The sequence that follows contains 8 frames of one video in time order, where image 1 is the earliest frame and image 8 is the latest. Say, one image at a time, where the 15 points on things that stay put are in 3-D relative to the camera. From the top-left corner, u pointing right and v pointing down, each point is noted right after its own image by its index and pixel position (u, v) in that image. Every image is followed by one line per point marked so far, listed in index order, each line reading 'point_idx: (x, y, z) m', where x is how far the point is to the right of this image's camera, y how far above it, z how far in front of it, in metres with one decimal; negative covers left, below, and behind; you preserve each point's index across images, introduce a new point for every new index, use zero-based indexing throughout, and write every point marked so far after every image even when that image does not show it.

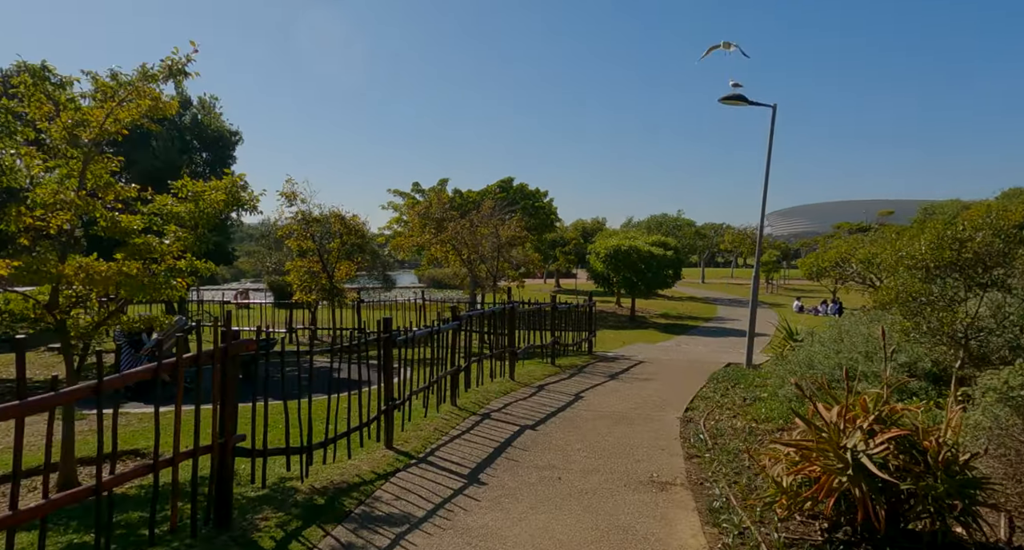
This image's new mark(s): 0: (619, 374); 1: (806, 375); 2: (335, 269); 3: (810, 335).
0: (+1.9, -1.8, +12.8) m
1: (+3.7, -1.3, +8.9) m
2: (-3.8, +0.1, +15.4) m
3: (+4.6, -0.9, +11.0) m
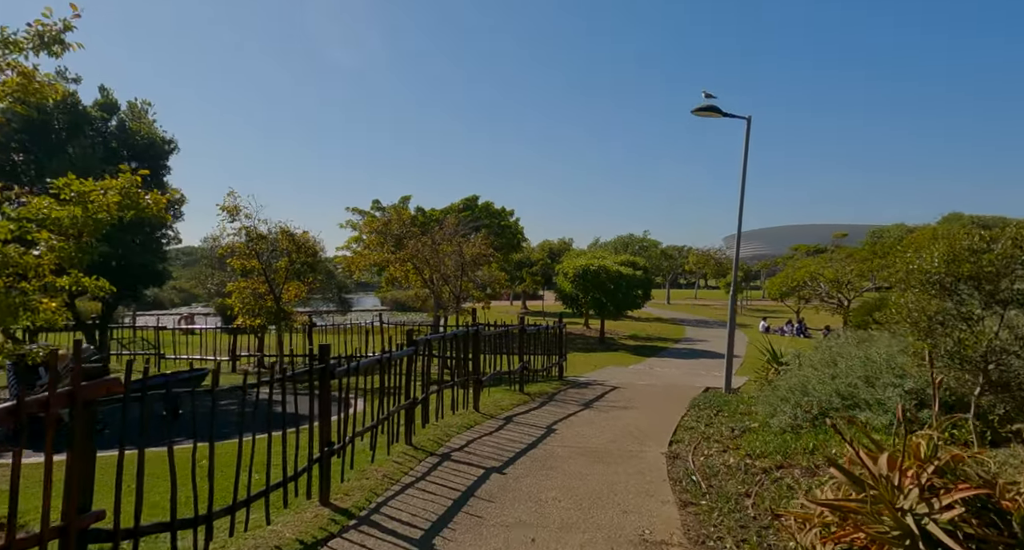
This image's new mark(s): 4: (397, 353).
0: (+1.3, -2.1, +11.8) m
1: (+3.3, -1.5, +8.1) m
2: (-4.5, -0.3, +14.2) m
3: (+4.1, -1.2, +10.1) m
4: (-1.3, -0.9, +8.1) m
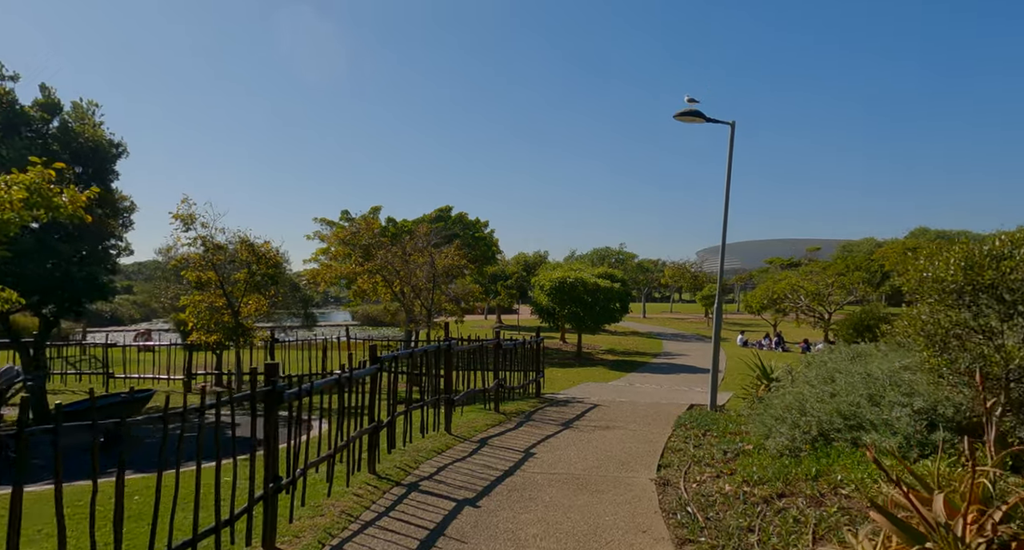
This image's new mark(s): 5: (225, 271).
0: (+0.9, -2.3, +11.2) m
1: (+3.0, -1.6, +7.5) m
2: (-5.0, -0.6, +13.3) m
3: (+3.8, -1.3, +9.6) m
4: (-1.6, -1.0, +7.4) m
5: (-5.3, +0.1, +13.2) m
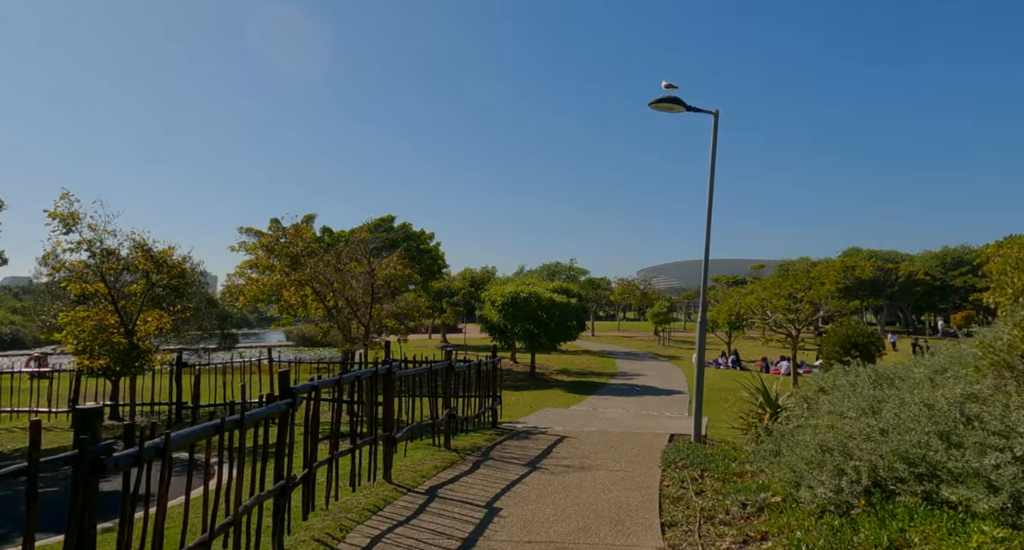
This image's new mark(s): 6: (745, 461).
0: (+0.4, -2.4, +9.3) m
1: (+2.7, -1.6, +5.8) m
2: (-5.7, -0.7, +11.0) m
3: (+3.3, -1.4, +7.9) m
4: (-1.8, -1.0, +5.3) m
5: (-6.0, -0.1, +10.9) m
6: (+2.7, -2.2, +8.4) m
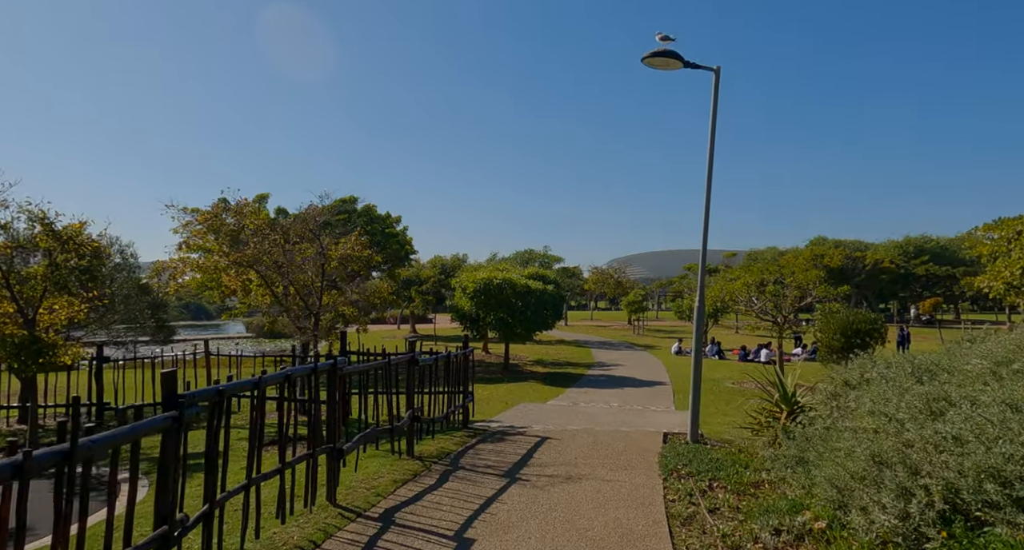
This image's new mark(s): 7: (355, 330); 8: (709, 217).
0: (+0.1, -2.1, +7.9) m
1: (+2.6, -1.4, +4.5) m
2: (-6.1, -0.5, +9.4) m
3: (+3.1, -1.2, +6.7) m
4: (-2.0, -0.8, +3.9) m
5: (-6.4, +0.2, +9.2) m
6: (+2.5, -1.9, +7.1) m
7: (-3.1, -1.1, +14.2) m
8: (+2.7, +0.8, +9.7) m
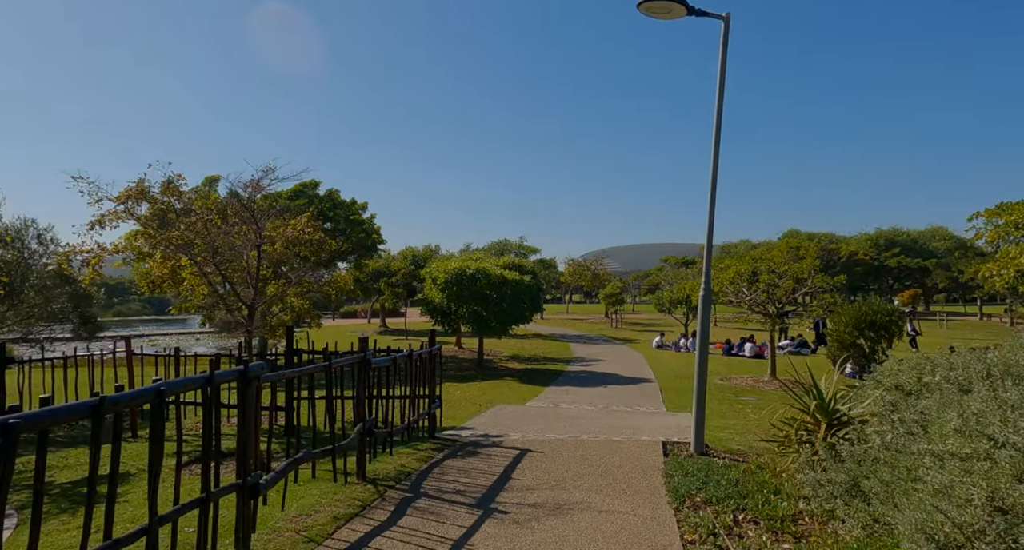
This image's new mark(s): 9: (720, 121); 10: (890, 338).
0: (-0.2, -2.0, +6.4) m
1: (+2.5, -1.2, +3.1) m
2: (-6.4, -0.3, +7.6) m
3: (+2.9, -1.0, +5.3) m
4: (-2.1, -0.7, +2.3) m
5: (-6.6, +0.3, +7.4) m
6: (+2.3, -1.8, +5.7) m
7: (-3.6, -0.9, +12.6) m
8: (+2.4, +1.0, +8.2) m
9: (+2.4, +1.8, +8.2) m
10: (+6.1, -1.0, +11.5) m
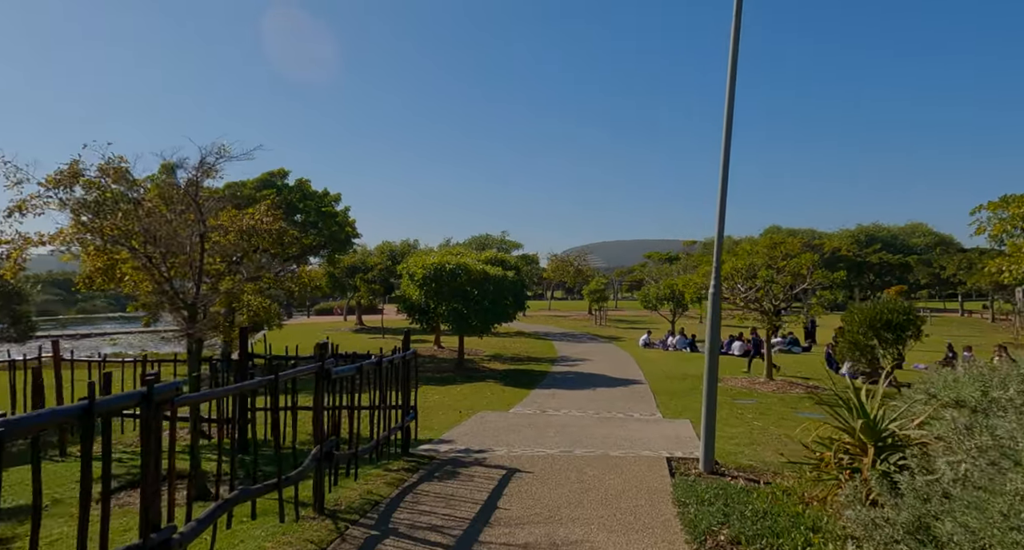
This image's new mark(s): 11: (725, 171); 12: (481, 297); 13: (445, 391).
0: (-0.3, -1.9, +5.3) m
1: (+2.4, -1.2, +2.1) m
2: (-6.5, -0.2, +6.4) m
3: (+2.8, -1.0, +4.3) m
4: (-2.1, -0.7, +1.2) m
5: (-6.8, +0.4, +6.2) m
6: (+2.2, -1.7, +4.7) m
7: (-3.8, -0.8, +11.4) m
8: (+2.2, +1.0, +7.2) m
9: (+2.3, +1.9, +7.2) m
10: (+5.9, -0.9, +10.7) m
11: (+2.2, +1.5, +7.0) m
12: (-0.8, -0.6, +18.9) m
13: (-1.4, -2.4, +15.0) m
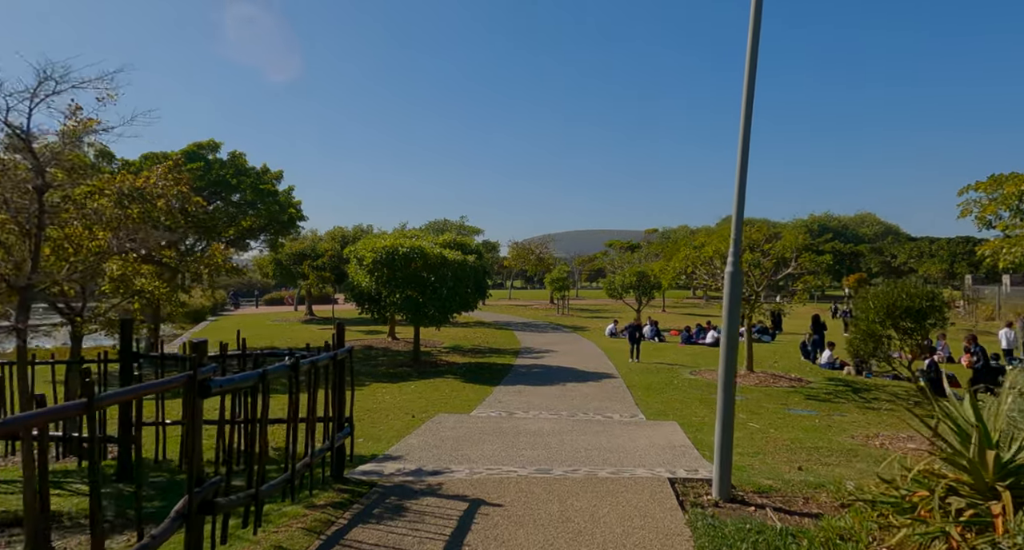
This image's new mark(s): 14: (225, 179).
0: (-0.4, -1.7, +3.6) m
1: (+2.5, -1.1, +0.5) m
2: (-6.7, 0.0, +4.3) m
3: (+2.7, -0.8, +2.7) m
4: (-2.0, -0.5, -0.7) m
5: (-7.0, +0.6, +4.1) m
6: (+2.0, -1.6, +3.1) m
7: (-4.3, -0.5, +9.4) m
8: (+1.9, +1.2, +5.6) m
9: (+2.0, +2.1, +5.5) m
10: (+5.4, -0.7, +9.2) m
11: (+1.9, +1.7, +5.4) m
12: (-1.8, -0.2, +17.1) m
13: (-2.1, -2.1, +13.2) m
14: (-6.9, +2.4, +17.3) m
